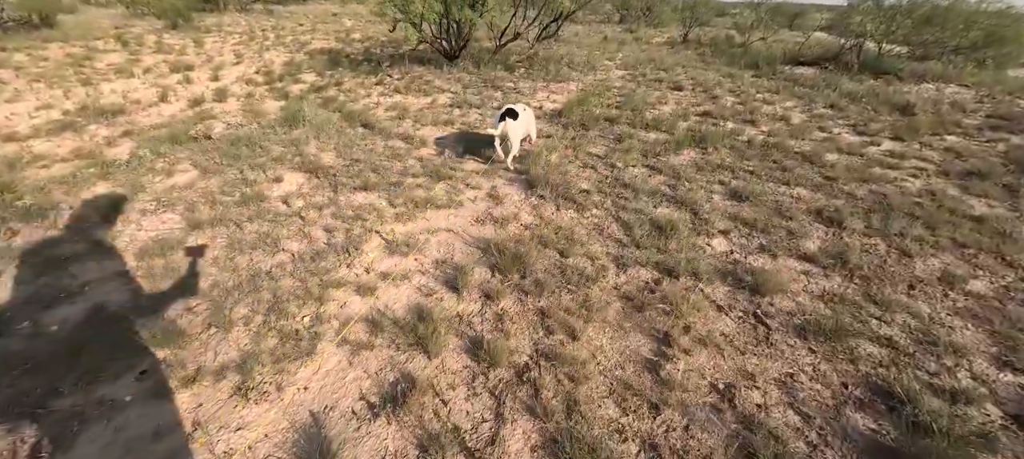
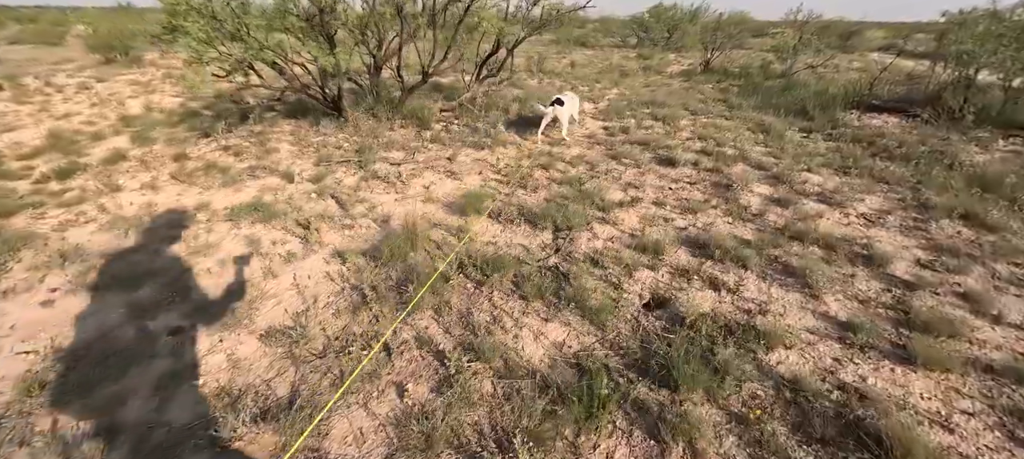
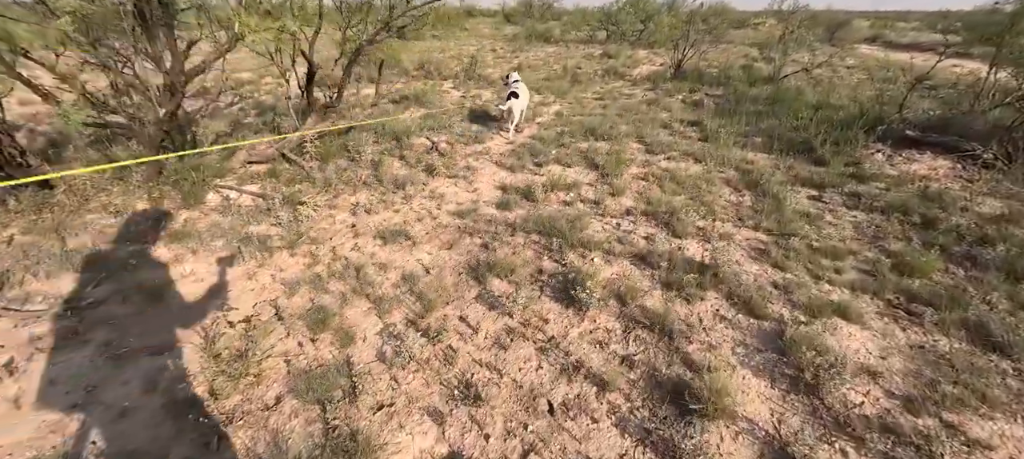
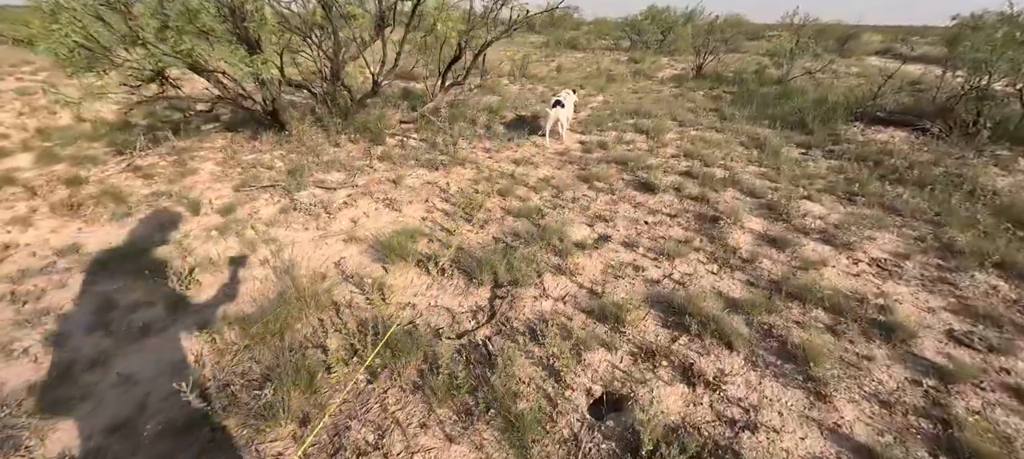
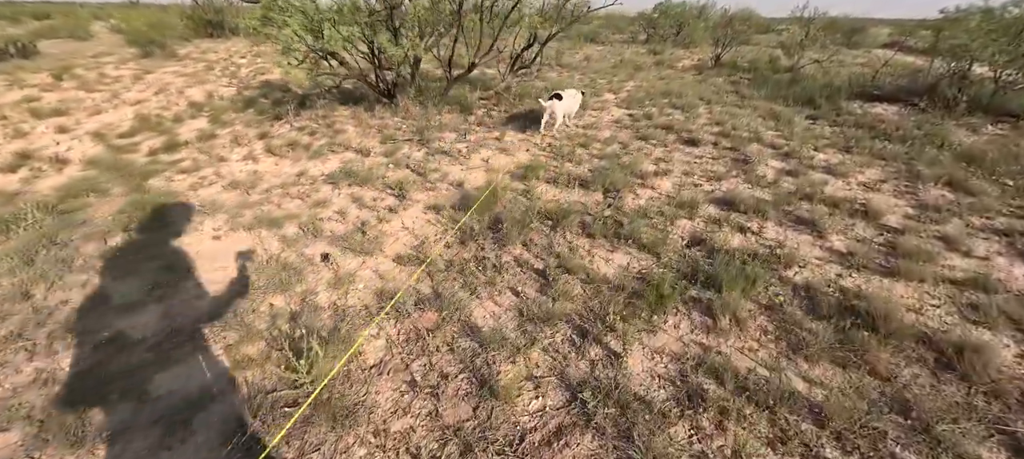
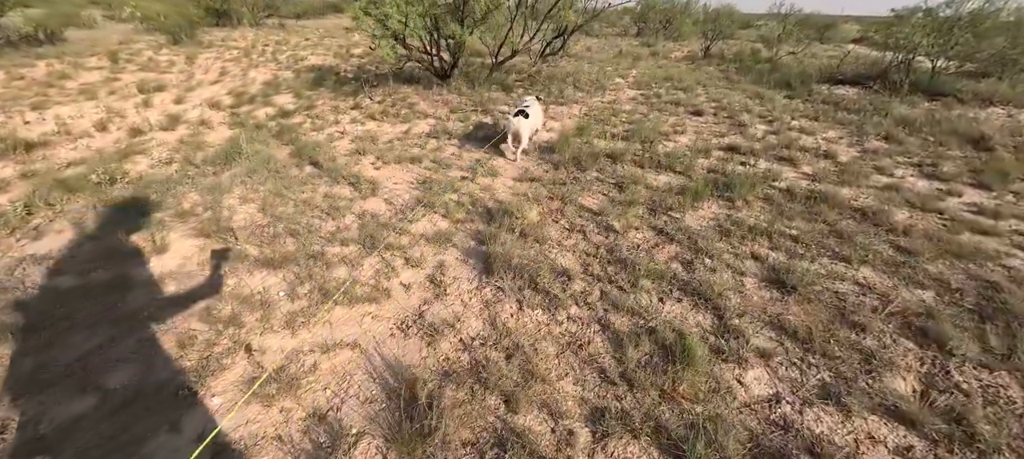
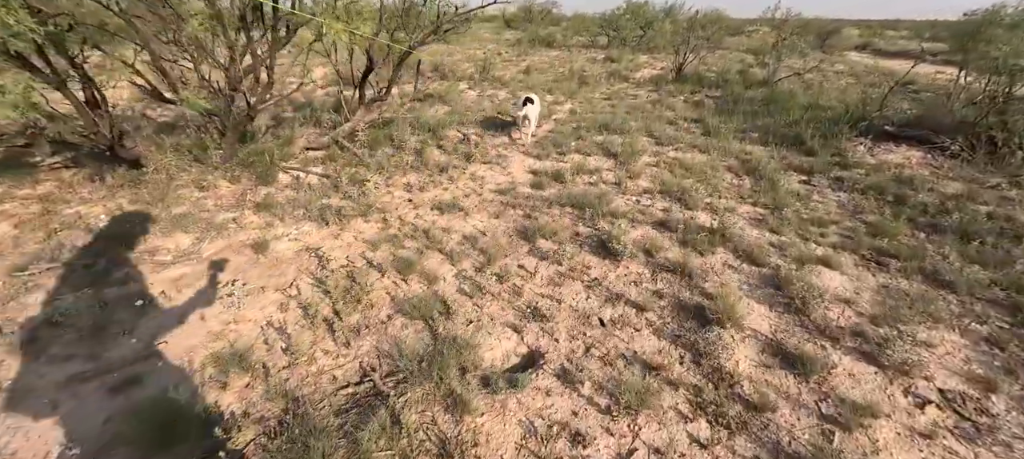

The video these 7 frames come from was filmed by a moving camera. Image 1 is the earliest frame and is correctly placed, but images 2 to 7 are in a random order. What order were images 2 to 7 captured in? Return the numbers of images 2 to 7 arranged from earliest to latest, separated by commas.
6, 5, 2, 4, 7, 3
